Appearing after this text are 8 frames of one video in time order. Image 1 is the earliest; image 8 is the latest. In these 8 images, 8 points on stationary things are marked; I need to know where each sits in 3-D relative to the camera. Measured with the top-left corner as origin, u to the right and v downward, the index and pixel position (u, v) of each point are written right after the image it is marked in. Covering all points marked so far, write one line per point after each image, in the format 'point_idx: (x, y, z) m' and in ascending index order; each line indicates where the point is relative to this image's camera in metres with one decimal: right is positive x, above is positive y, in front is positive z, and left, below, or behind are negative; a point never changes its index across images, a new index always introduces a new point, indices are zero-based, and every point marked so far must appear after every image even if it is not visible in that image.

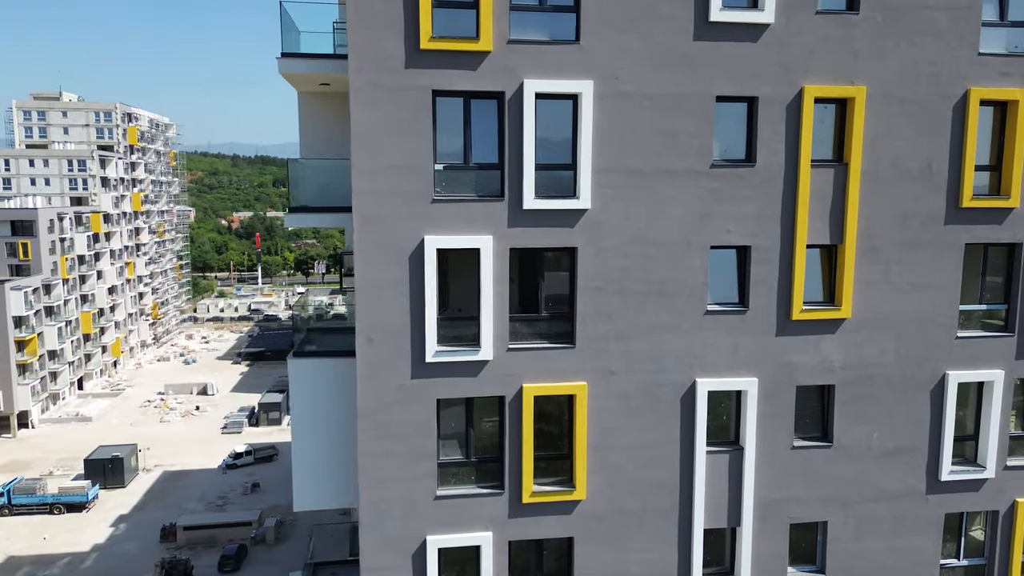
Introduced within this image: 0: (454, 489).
0: (-0.9, -3.1, +11.4) m
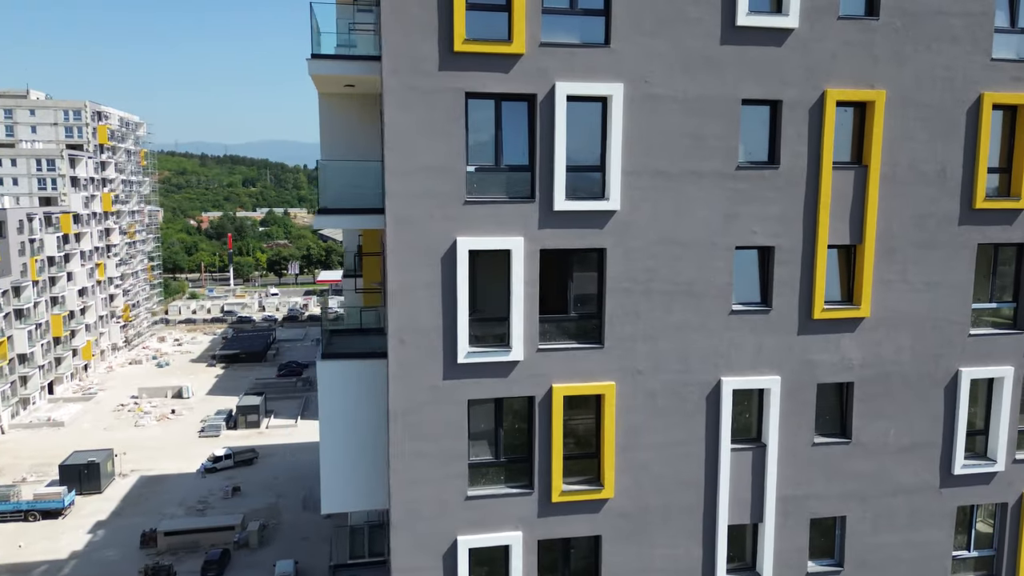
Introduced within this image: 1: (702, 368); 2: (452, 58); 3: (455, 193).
0: (-0.4, -3.1, +11.5) m
1: (+3.0, -1.3, +11.8) m
2: (-0.8, +3.2, +10.5) m
3: (-0.8, +1.4, +10.7) m
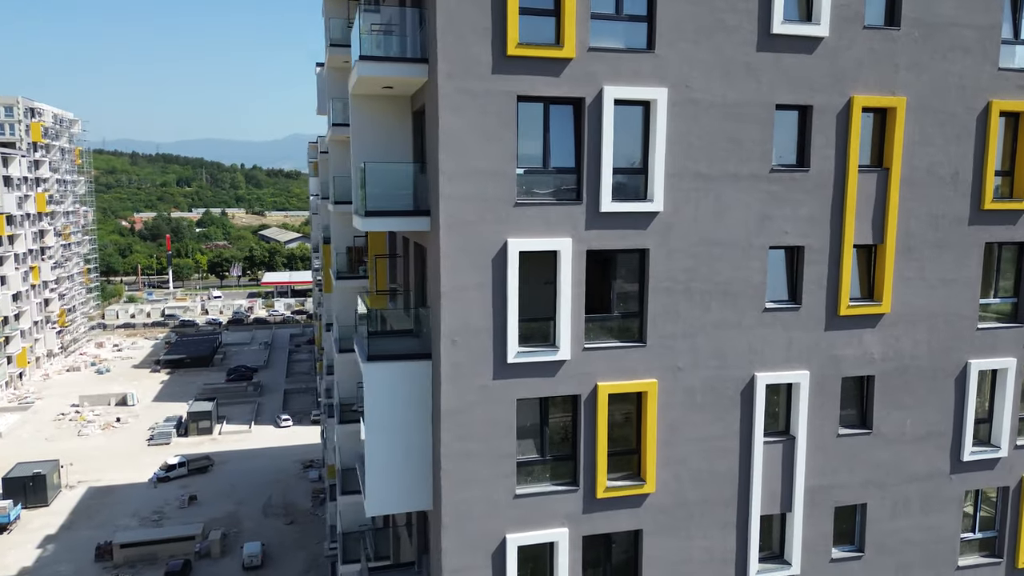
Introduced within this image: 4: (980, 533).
0: (+0.3, -3.1, +11.6) m
1: (+3.7, -1.2, +12.2) m
2: (-0.1, +3.2, +10.6) m
3: (-0.1, +1.3, +10.8) m
4: (+8.9, -4.6, +14.2) m
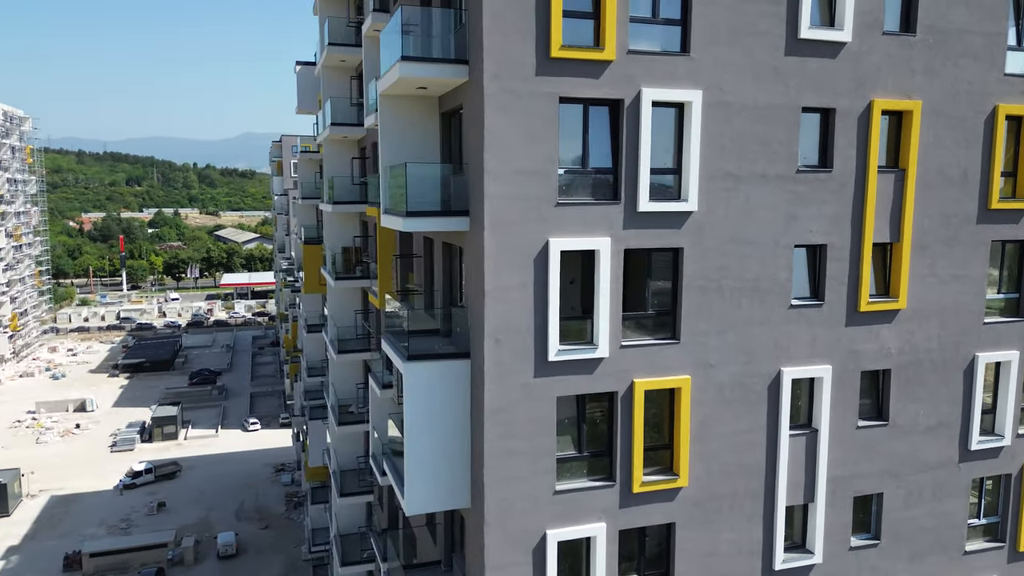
0: (+0.9, -3.1, +11.8) m
1: (+4.2, -1.2, +12.5) m
2: (+0.5, +3.2, +10.7) m
3: (+0.5, +1.4, +11.0) m
4: (+9.3, -4.6, +14.8) m
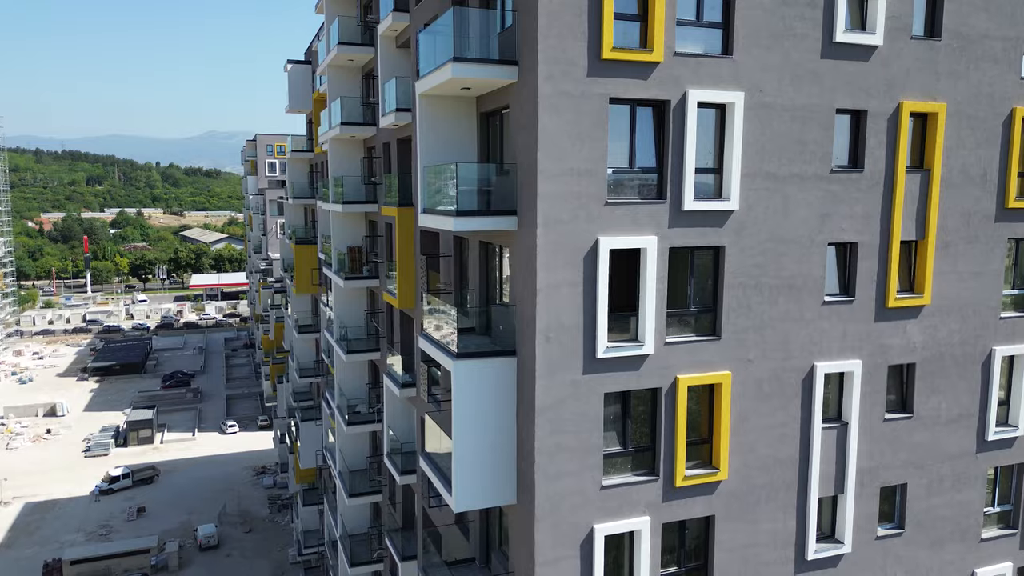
0: (+1.6, -3.0, +11.9) m
1: (+4.9, -1.1, +12.8) m
2: (+1.3, +3.2, +10.9) m
3: (+1.3, +1.4, +11.1) m
4: (+9.9, -4.5, +15.3) m
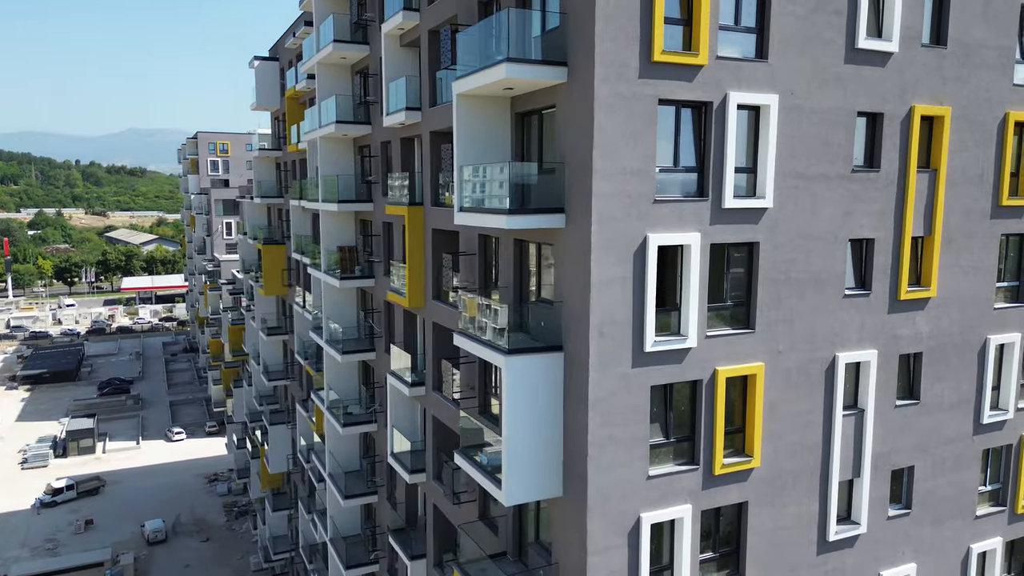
0: (+2.4, -3.0, +12.3) m
1: (+5.6, -1.0, +13.4) m
2: (+2.1, +3.3, +11.2) m
3: (+2.1, +1.5, +11.5) m
4: (+10.4, -4.3, +16.3) m
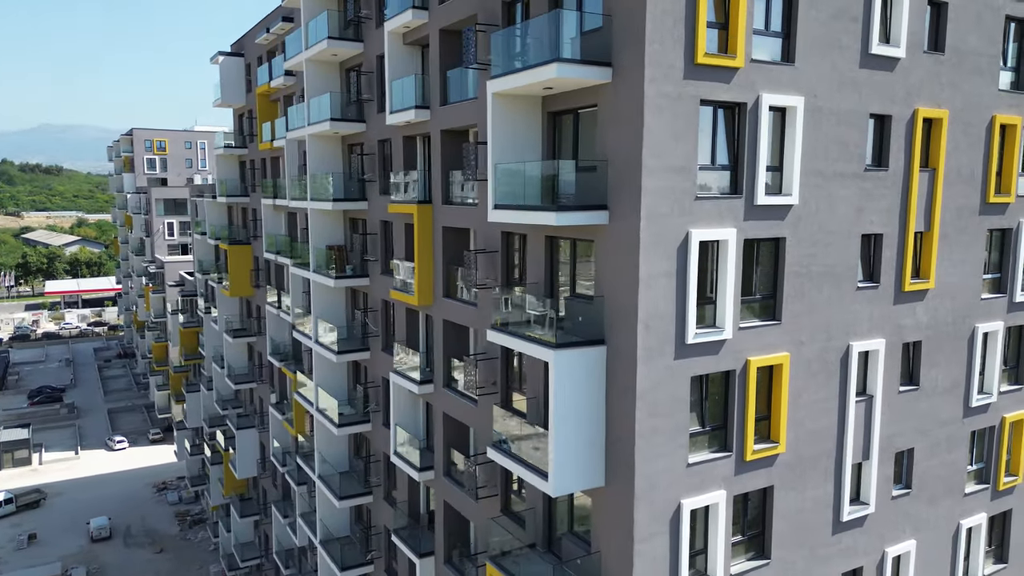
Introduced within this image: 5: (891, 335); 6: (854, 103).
0: (+3.1, -2.9, +12.8) m
1: (+6.2, -0.9, +14.2) m
2: (+2.8, +3.4, +11.6) m
3: (+2.8, +1.5, +11.9) m
4: (+10.8, -4.1, +17.4) m
5: (+7.6, -1.0, +14.9) m
6: (+6.2, +3.4, +13.6) m
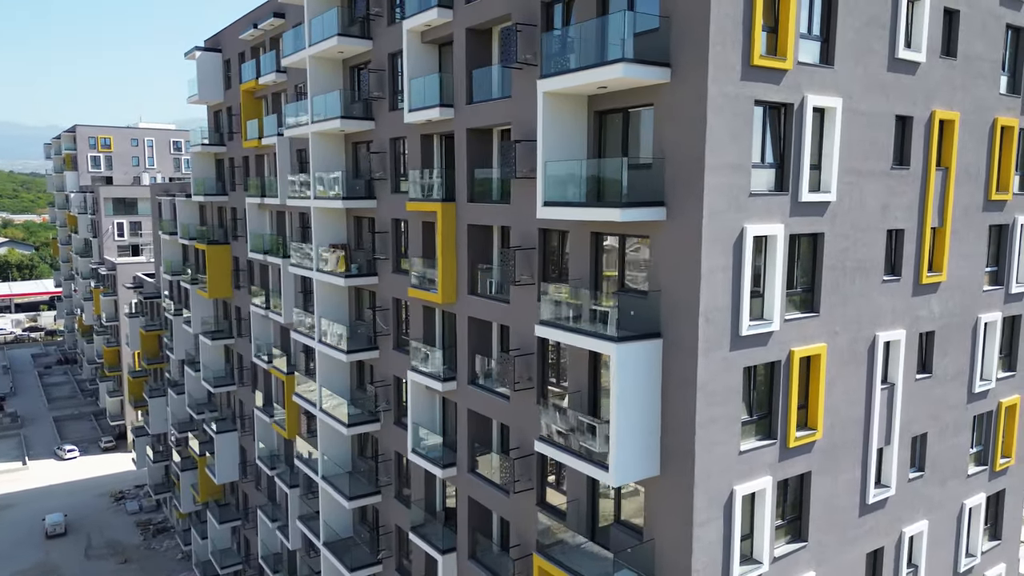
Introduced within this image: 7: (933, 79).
0: (+4.1, -2.8, +13.2) m
1: (+7.0, -0.8, +14.8) m
2: (+3.8, +3.5, +12.1) m
3: (+3.8, +1.7, +12.3) m
4: (+11.4, -4.0, +18.5) m
5: (+8.4, -0.8, +15.7) m
6: (+7.1, +3.5, +14.3) m
7: (+8.5, +4.2, +15.2) m
